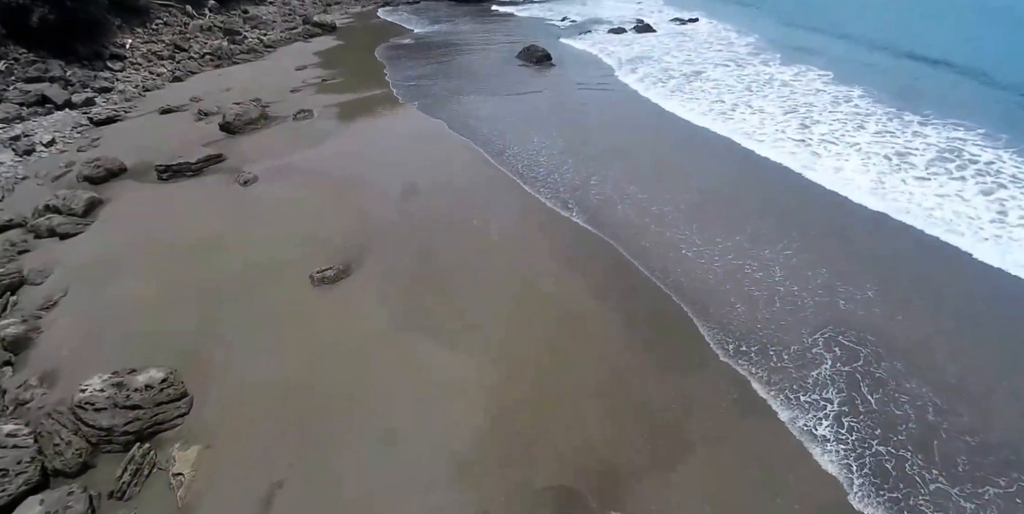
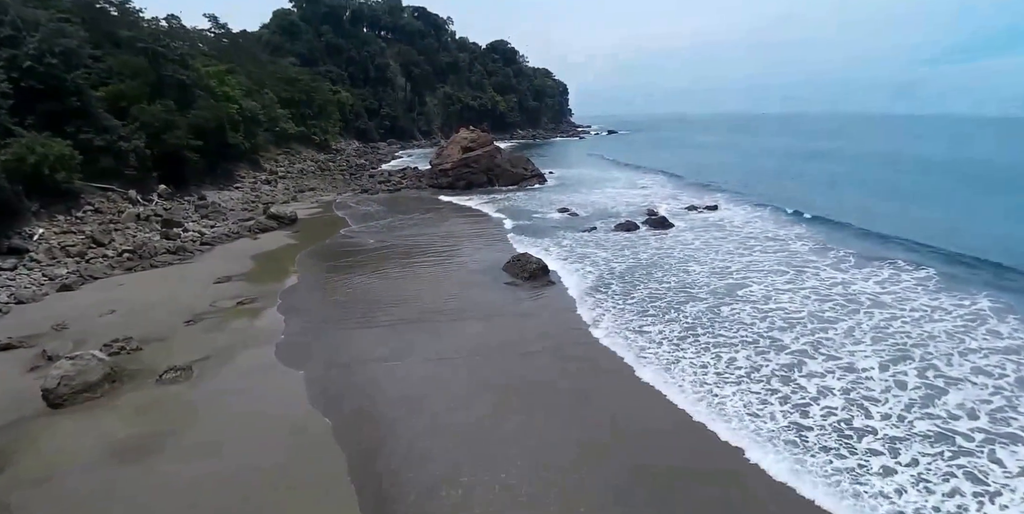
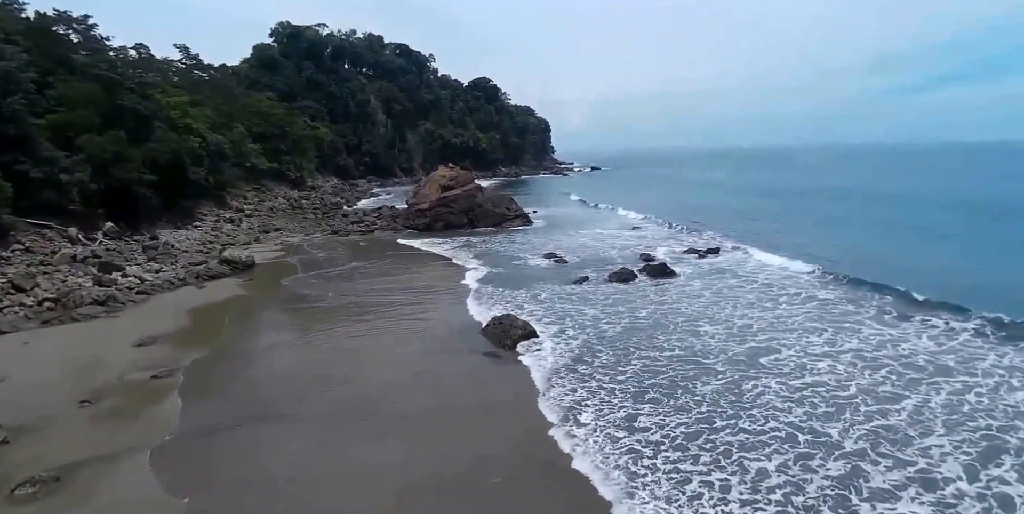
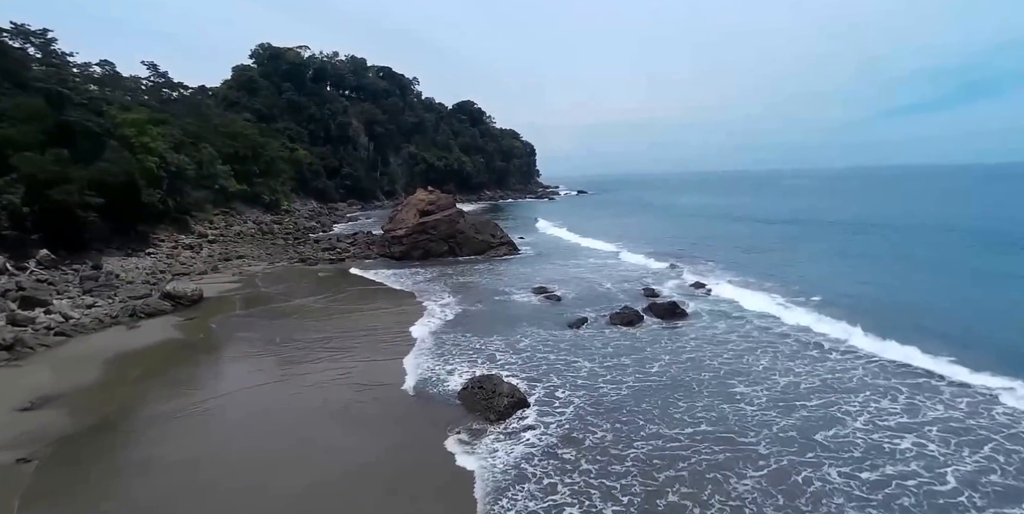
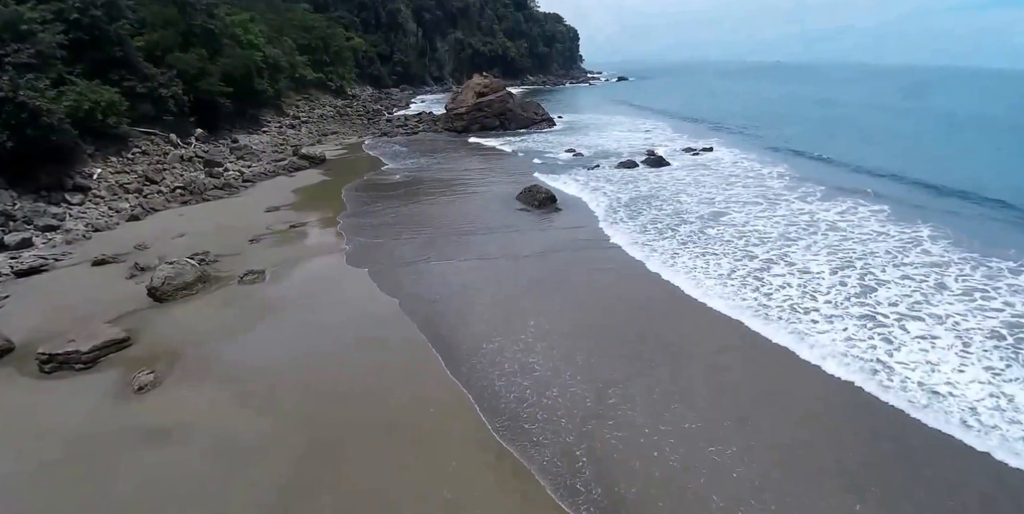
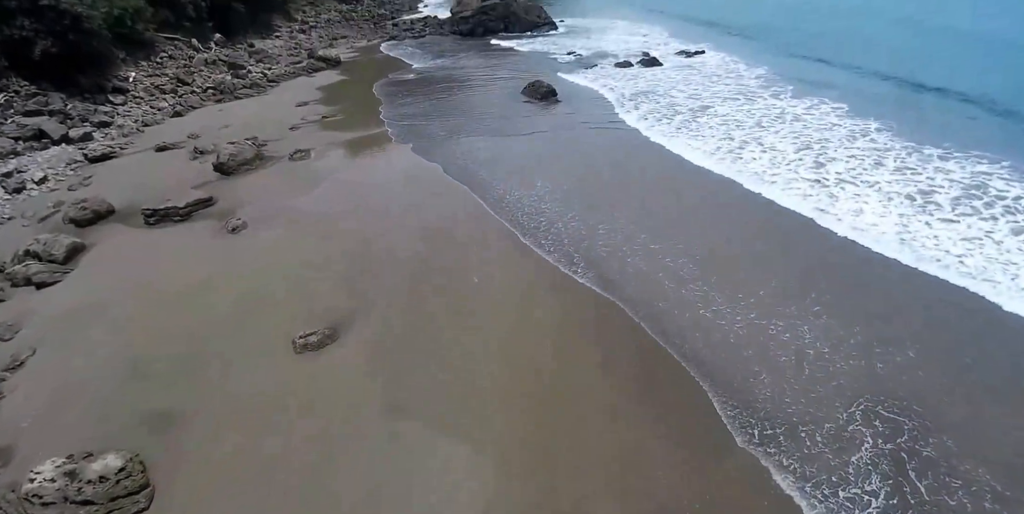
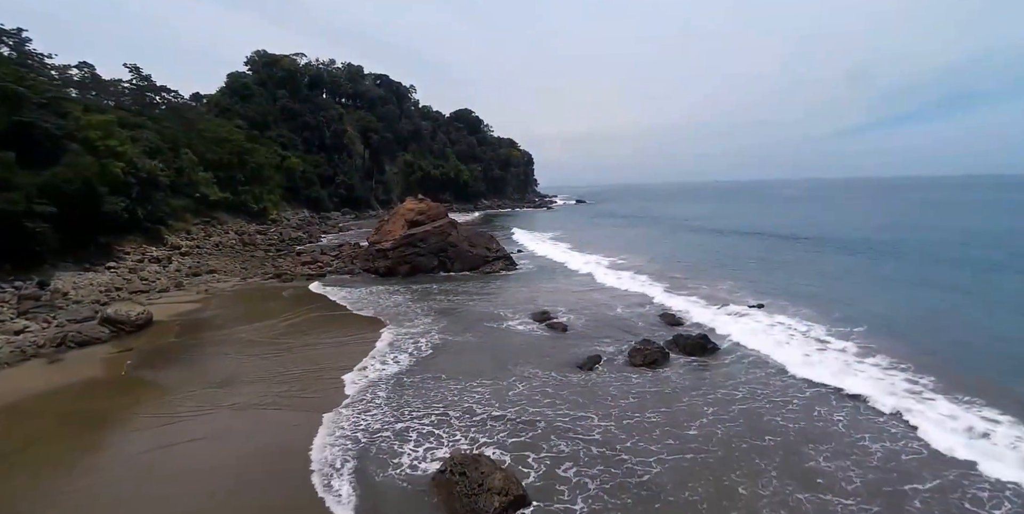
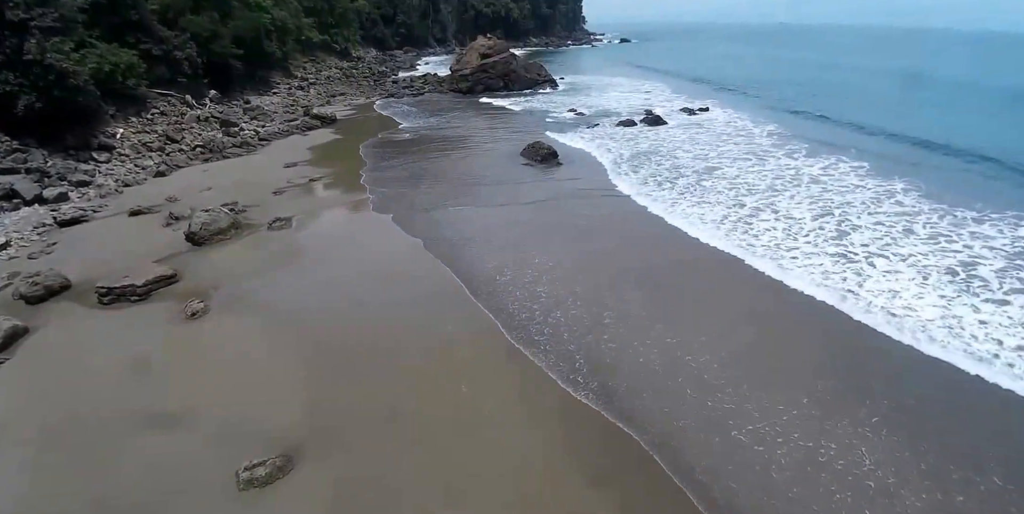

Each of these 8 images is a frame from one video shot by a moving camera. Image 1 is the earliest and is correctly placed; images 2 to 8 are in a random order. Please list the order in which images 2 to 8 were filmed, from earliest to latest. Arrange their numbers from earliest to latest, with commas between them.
6, 8, 5, 2, 3, 4, 7
